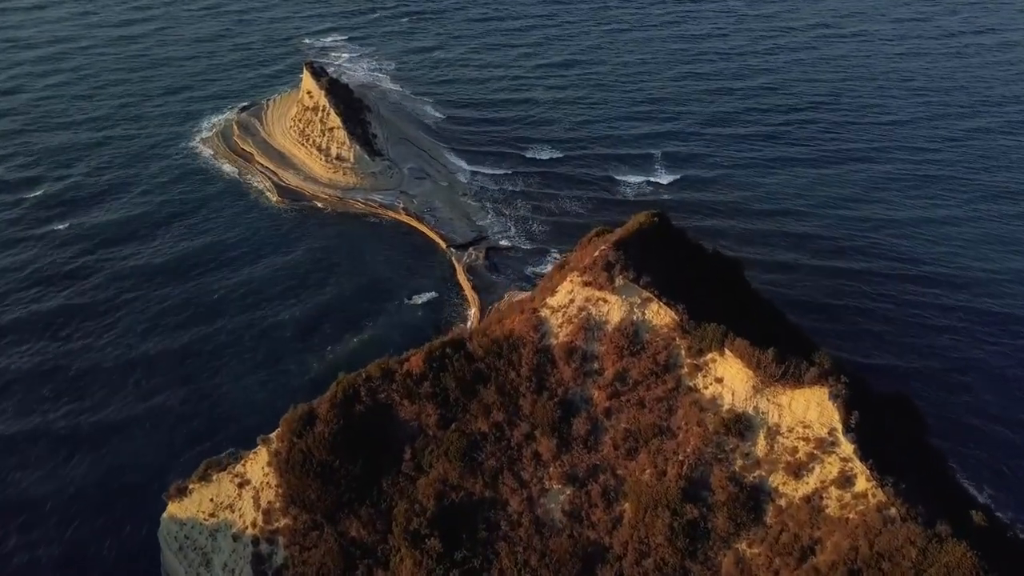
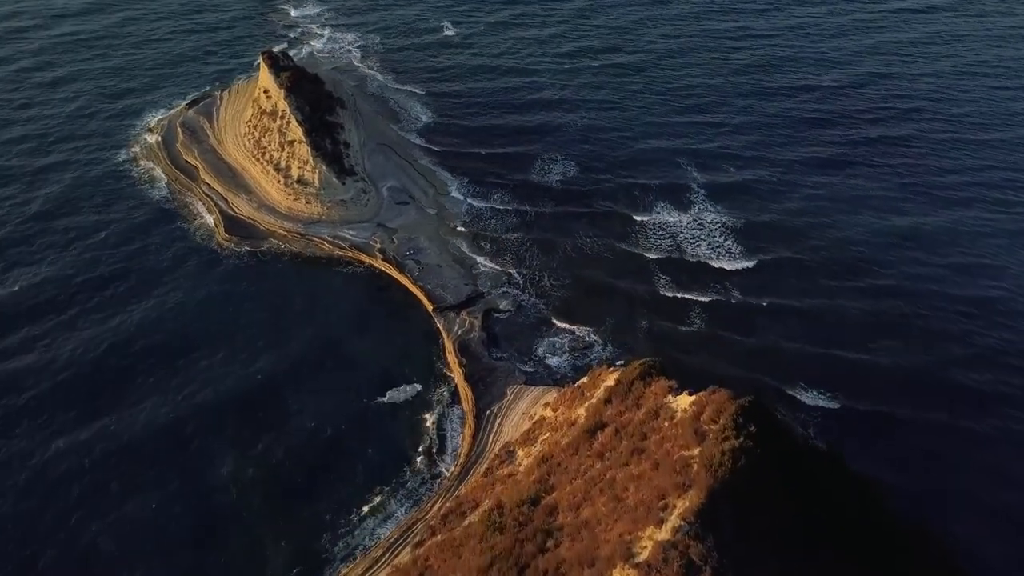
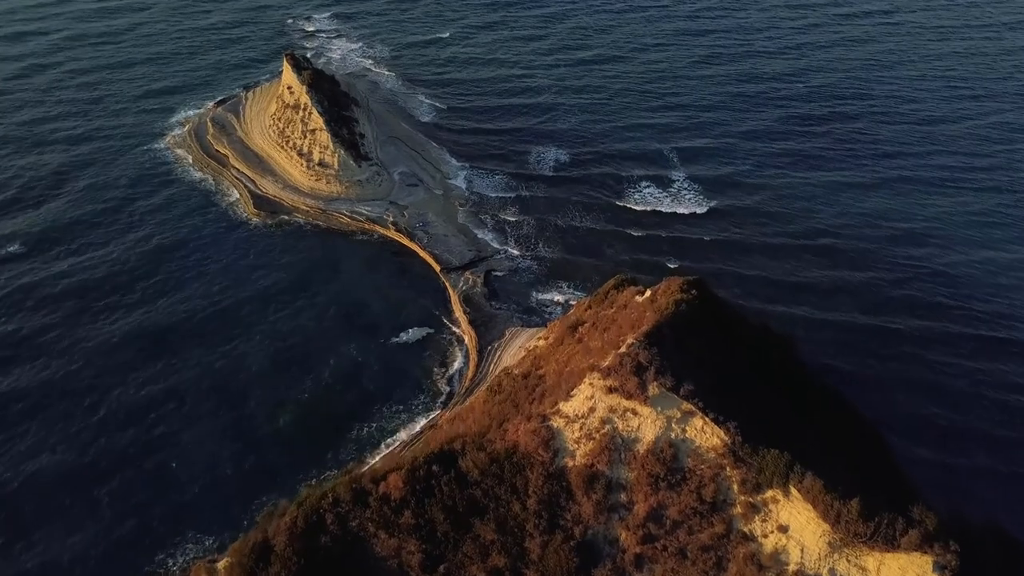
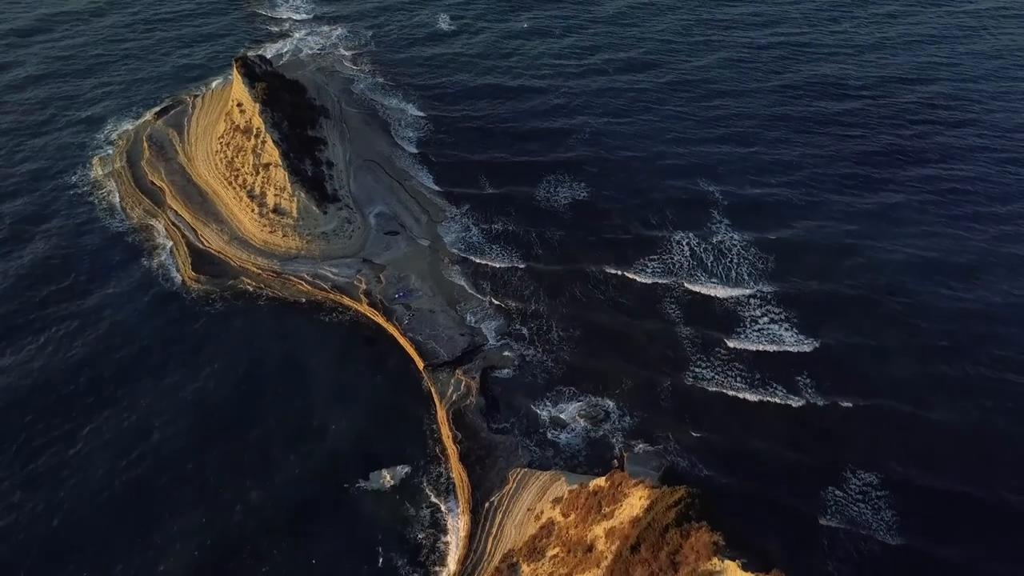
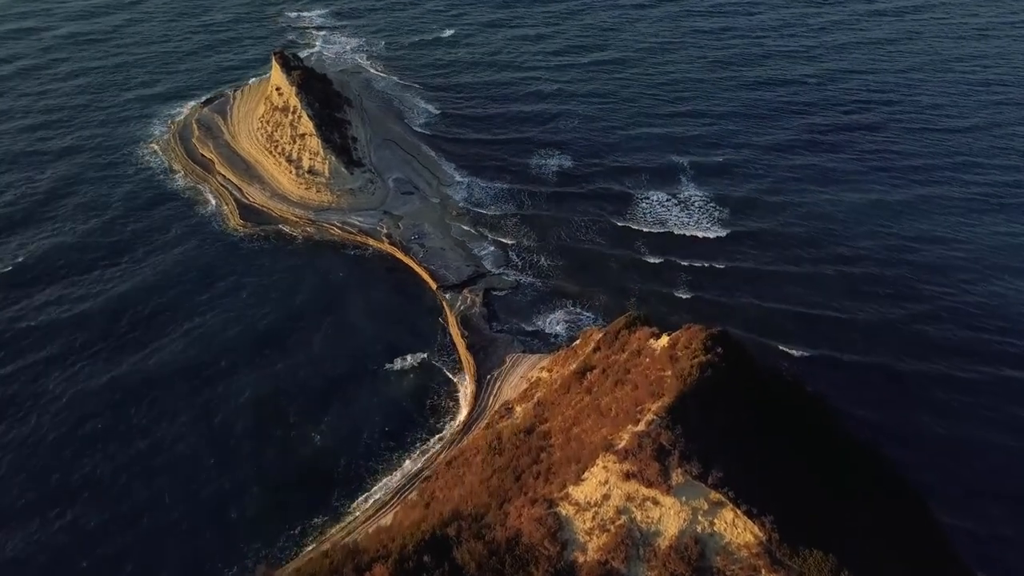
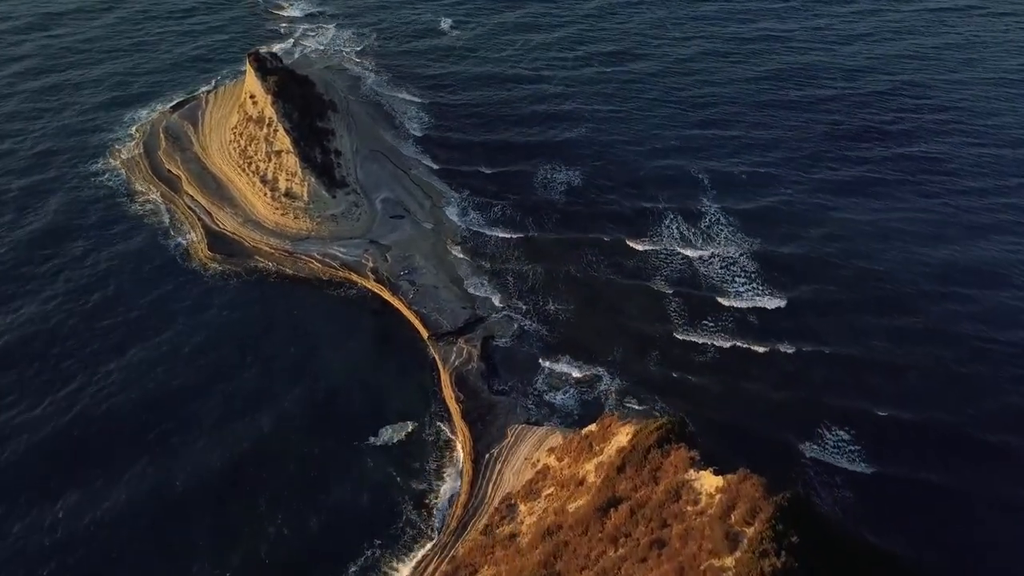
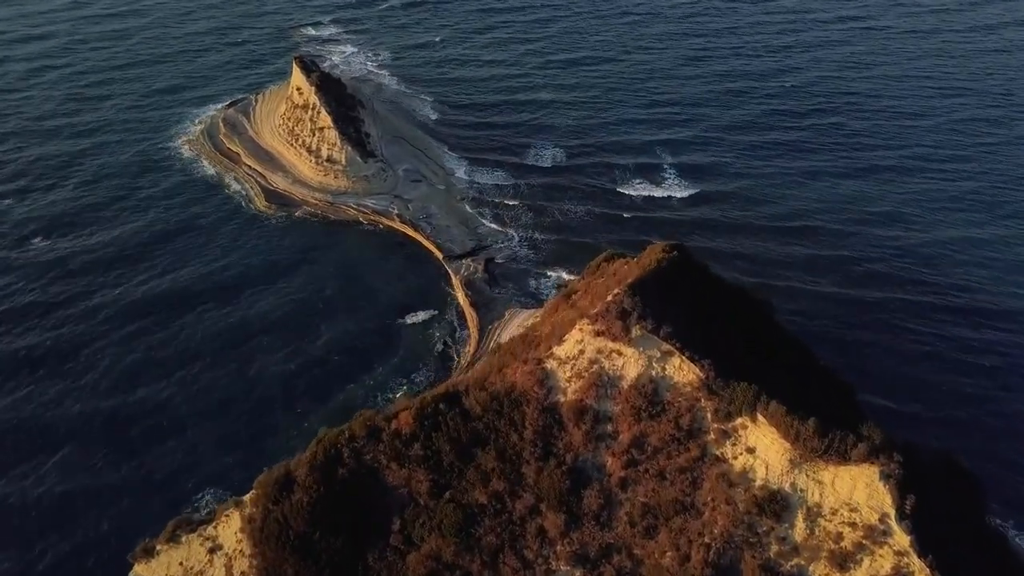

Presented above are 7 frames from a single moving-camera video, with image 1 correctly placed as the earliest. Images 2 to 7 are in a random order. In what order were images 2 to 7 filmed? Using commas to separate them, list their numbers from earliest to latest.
7, 3, 5, 2, 6, 4
